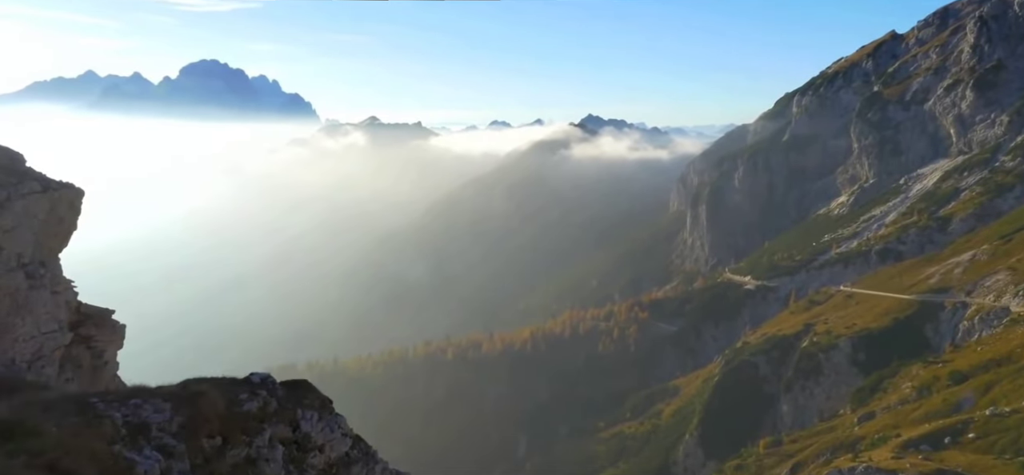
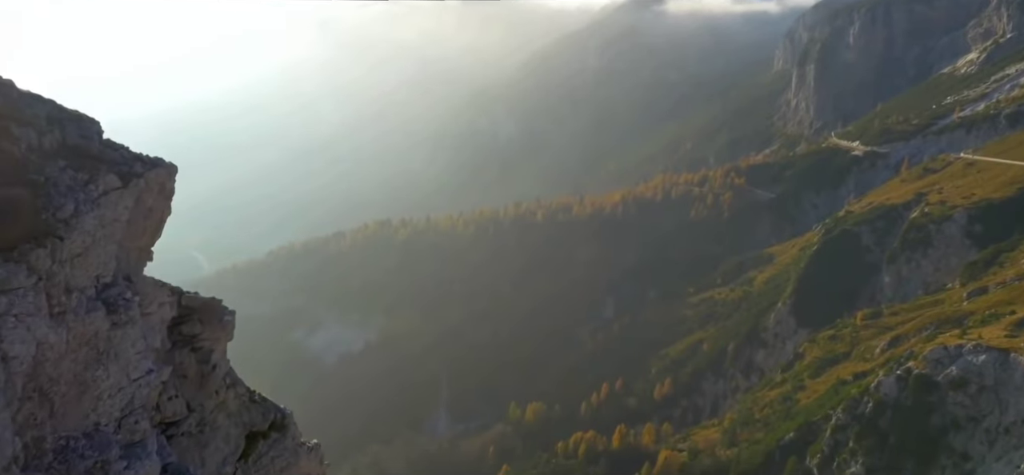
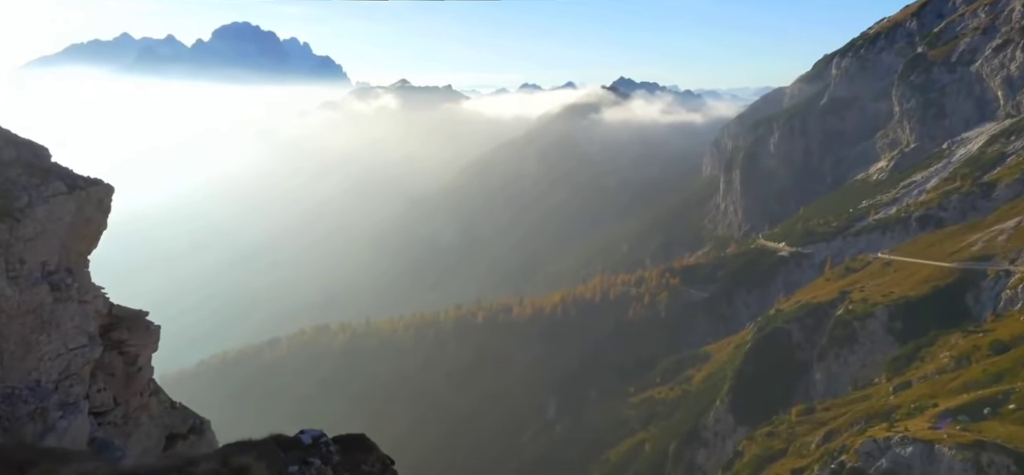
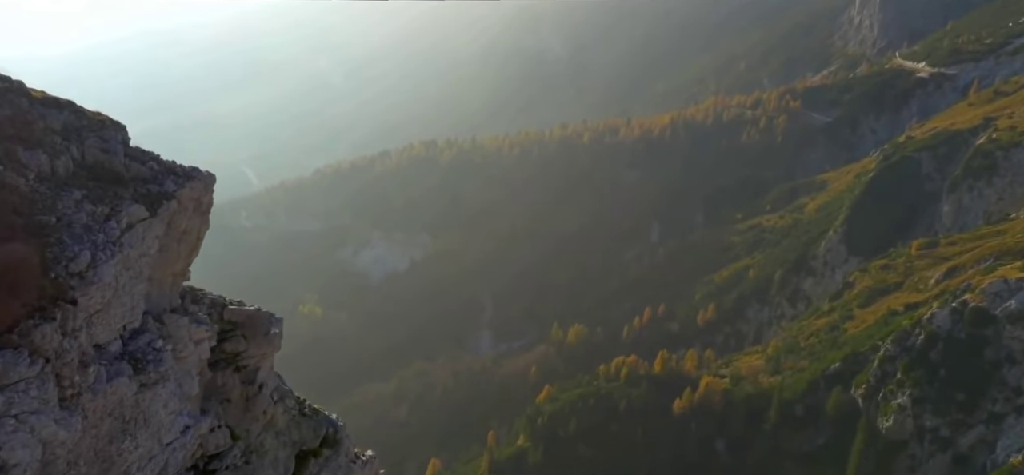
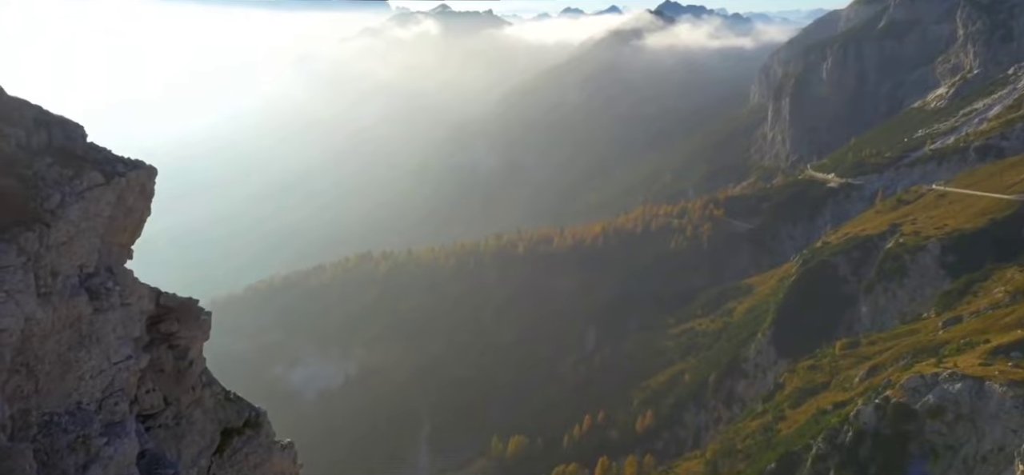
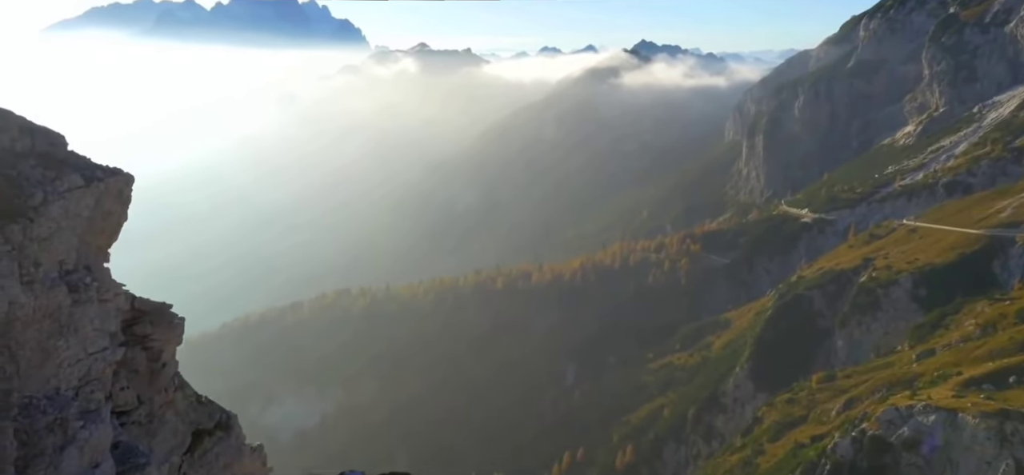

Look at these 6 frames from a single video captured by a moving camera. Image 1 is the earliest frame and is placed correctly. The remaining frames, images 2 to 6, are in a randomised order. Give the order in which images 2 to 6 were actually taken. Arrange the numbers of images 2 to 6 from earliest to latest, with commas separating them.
3, 6, 5, 2, 4
